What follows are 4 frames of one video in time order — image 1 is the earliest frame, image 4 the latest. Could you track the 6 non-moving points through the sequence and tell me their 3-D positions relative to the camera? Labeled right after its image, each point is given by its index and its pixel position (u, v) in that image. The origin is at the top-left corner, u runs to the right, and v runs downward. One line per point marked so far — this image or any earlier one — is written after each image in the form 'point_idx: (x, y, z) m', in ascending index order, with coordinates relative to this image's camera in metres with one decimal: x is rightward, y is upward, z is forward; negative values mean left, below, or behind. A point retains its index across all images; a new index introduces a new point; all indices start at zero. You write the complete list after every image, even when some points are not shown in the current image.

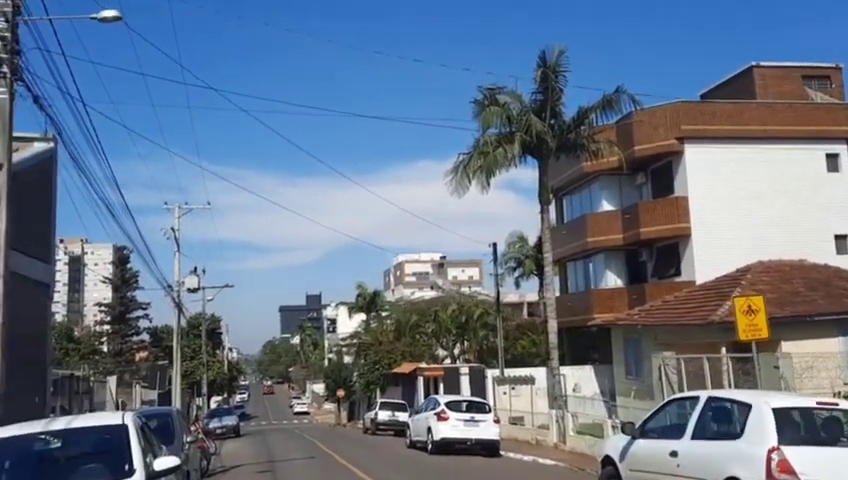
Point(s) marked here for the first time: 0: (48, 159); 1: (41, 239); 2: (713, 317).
0: (-9.1, +2.0, +19.8) m
1: (-9.1, +0.1, +19.5) m
2: (+7.0, -1.9, +20.0) m
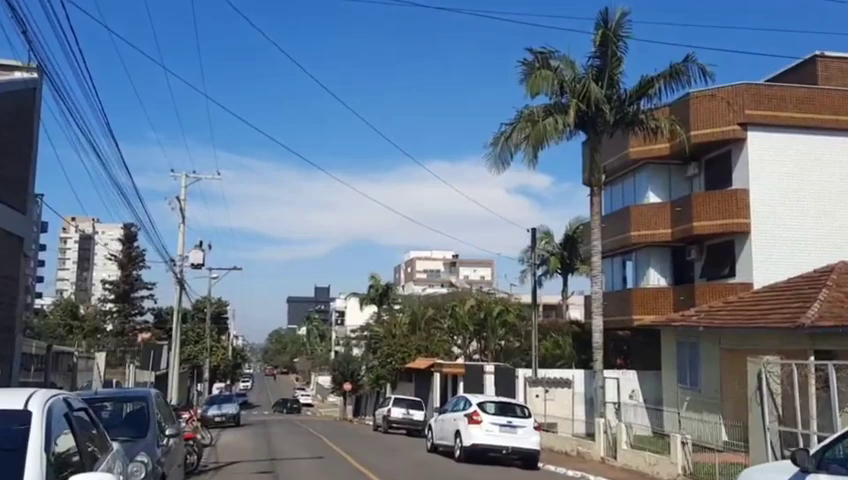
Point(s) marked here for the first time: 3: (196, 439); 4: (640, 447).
0: (-8.1, +3.1, +17.0) m
1: (-8.3, +1.1, +16.7) m
2: (+7.7, -1.7, +17.0) m
3: (-4.8, -4.2, +17.4) m
4: (+4.5, -4.3, +17.3) m
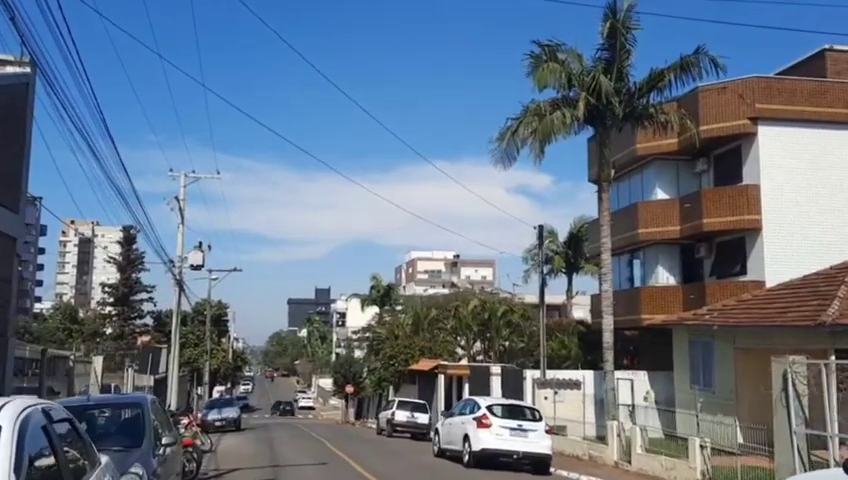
0: (-8.0, +3.1, +16.4) m
1: (-8.1, +1.1, +16.1) m
2: (+7.9, -1.6, +16.4) m
3: (-4.6, -4.2, +16.8) m
4: (+4.7, -4.2, +16.7) m
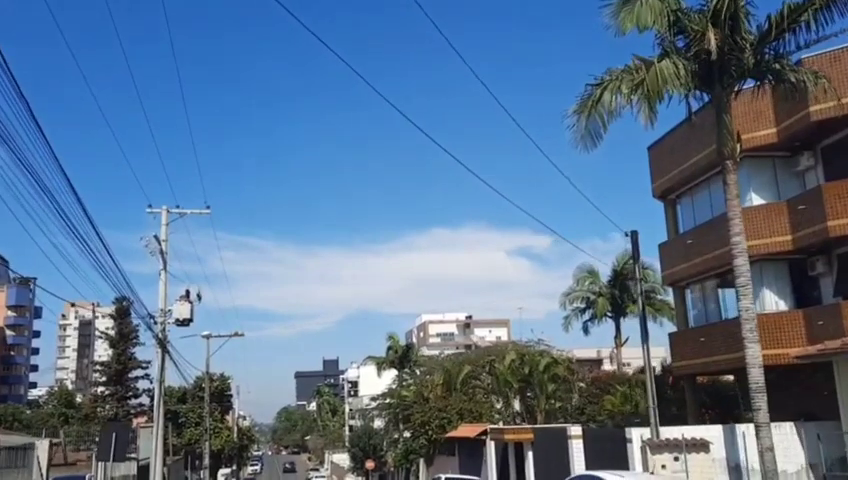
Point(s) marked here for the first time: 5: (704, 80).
0: (-7.0, +2.9, +10.5) m
1: (-7.0, +0.9, +10.0) m
2: (+9.1, -0.9, +10.1) m
3: (-3.3, -4.2, +10.3) m
4: (+6.0, -3.8, +10.2) m
5: (+5.5, +3.1, +16.0) m
